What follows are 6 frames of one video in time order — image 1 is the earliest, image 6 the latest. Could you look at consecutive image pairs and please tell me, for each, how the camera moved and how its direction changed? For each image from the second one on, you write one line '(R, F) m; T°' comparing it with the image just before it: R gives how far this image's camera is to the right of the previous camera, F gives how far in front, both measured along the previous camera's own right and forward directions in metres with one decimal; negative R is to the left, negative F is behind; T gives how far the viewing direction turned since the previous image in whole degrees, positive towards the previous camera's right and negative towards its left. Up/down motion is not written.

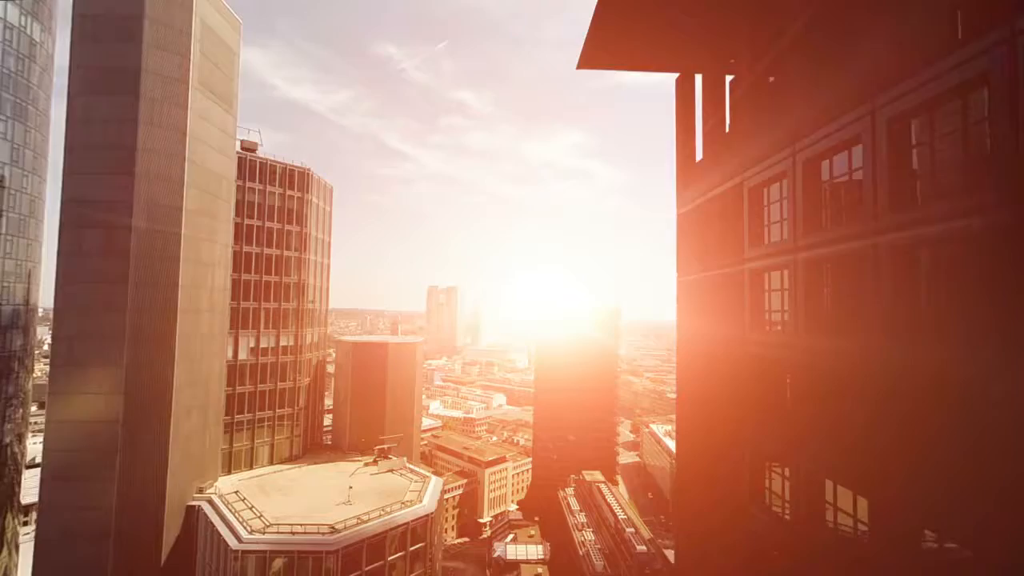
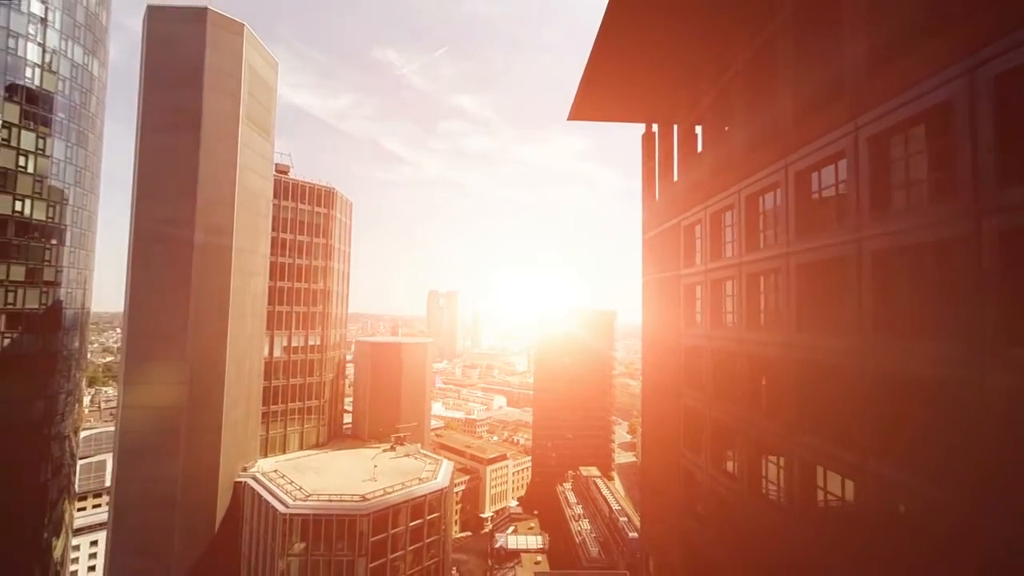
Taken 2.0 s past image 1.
(-0.1, -1.3) m; 0°
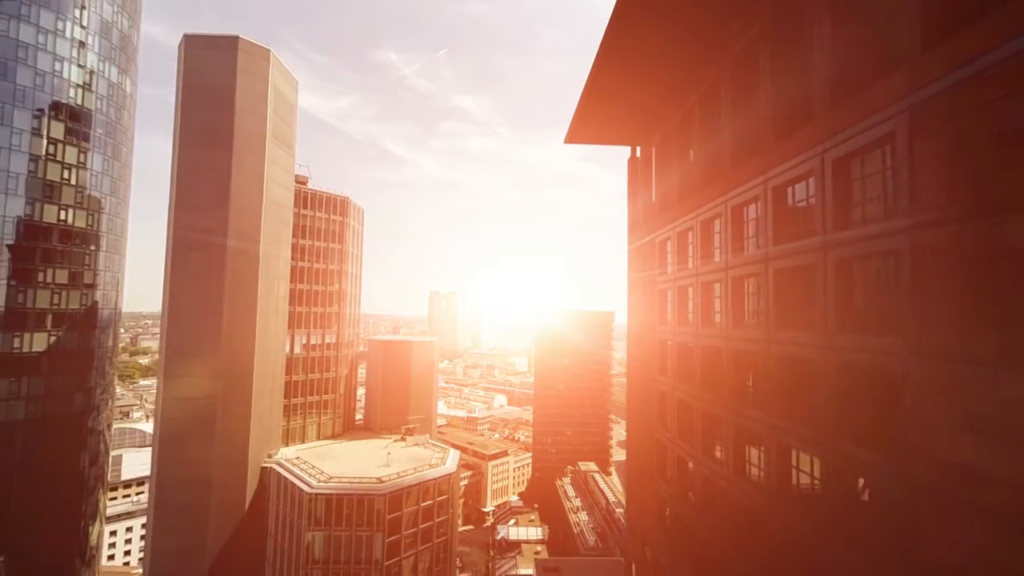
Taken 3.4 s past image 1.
(0.0, -0.9) m; 0°
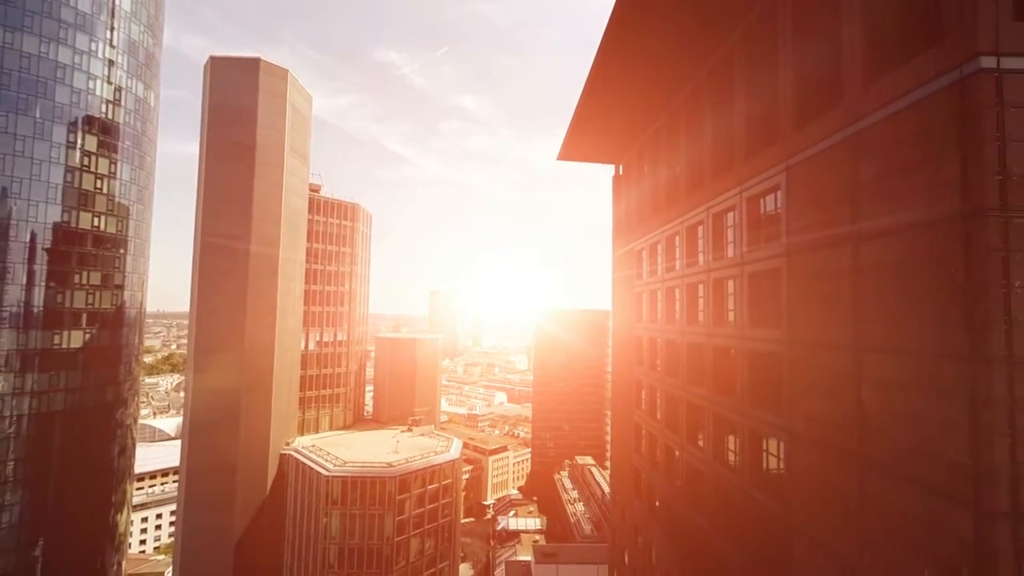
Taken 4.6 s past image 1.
(0.0, -0.9) m; 0°
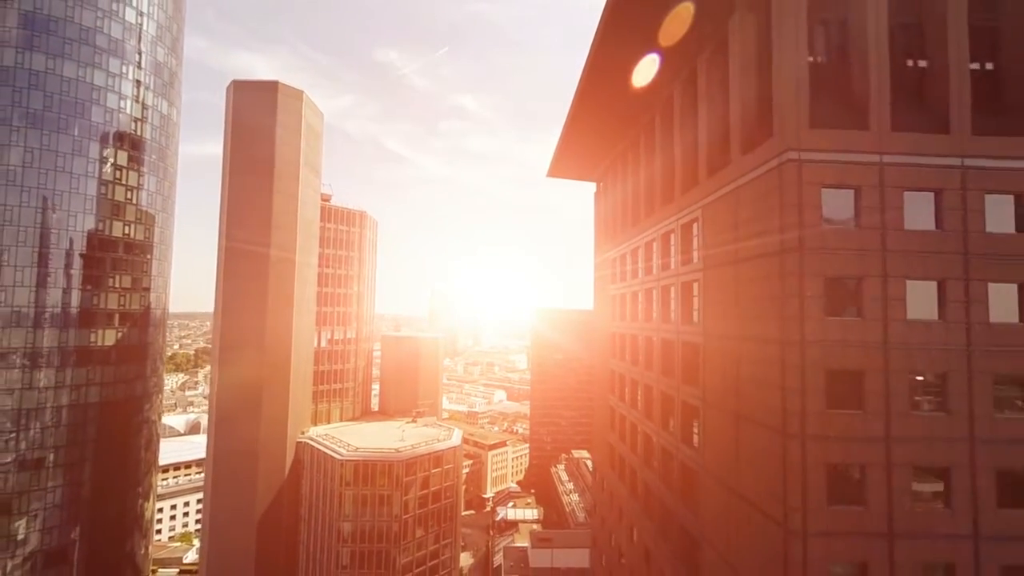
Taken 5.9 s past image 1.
(+0.1, -1.1) m; 0°
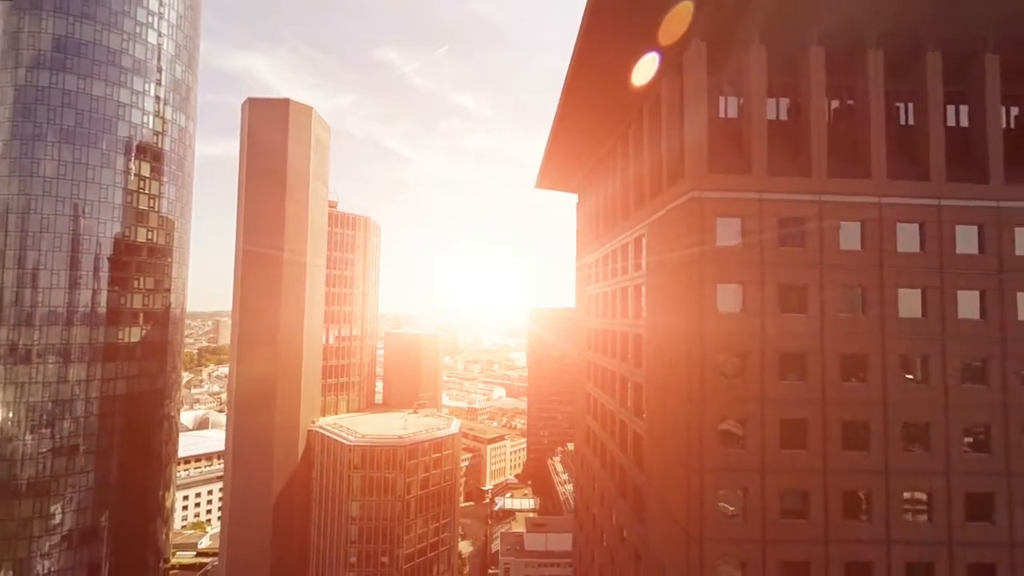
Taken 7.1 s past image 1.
(+0.2, -1.0) m; 0°
